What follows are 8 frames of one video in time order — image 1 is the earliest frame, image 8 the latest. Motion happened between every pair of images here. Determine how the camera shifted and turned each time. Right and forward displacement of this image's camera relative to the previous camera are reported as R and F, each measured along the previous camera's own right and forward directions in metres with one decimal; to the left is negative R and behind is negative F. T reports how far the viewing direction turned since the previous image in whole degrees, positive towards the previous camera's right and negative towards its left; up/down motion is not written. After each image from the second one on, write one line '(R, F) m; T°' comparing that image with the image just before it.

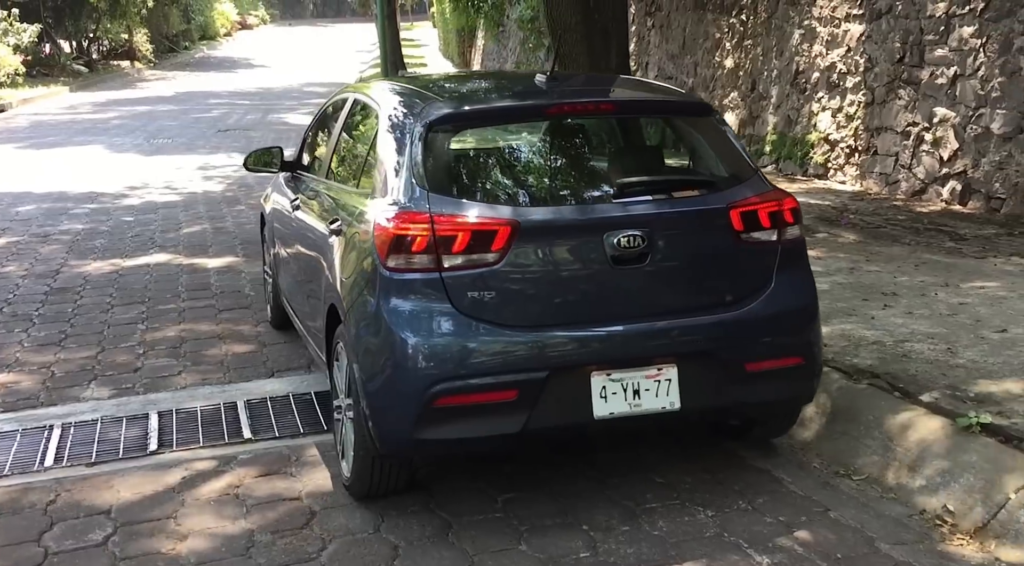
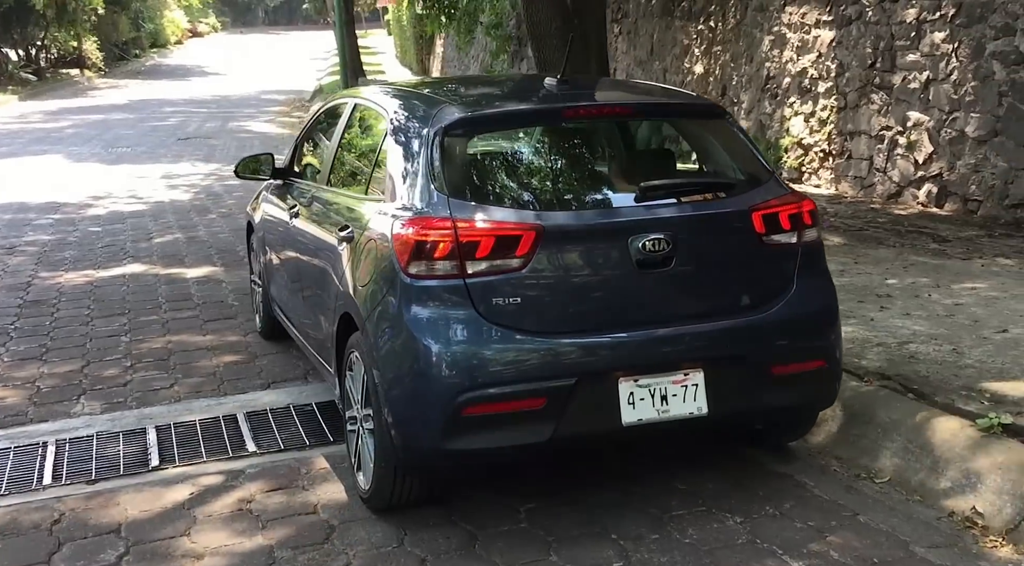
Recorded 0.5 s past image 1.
(-0.3, +0.1) m; +2°
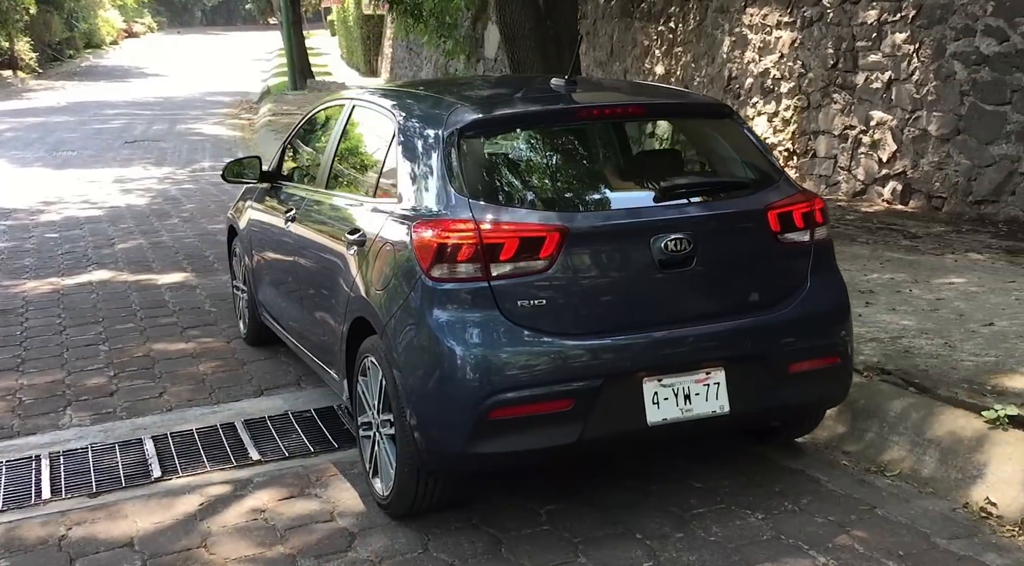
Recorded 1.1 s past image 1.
(-0.3, 0.0) m; +3°
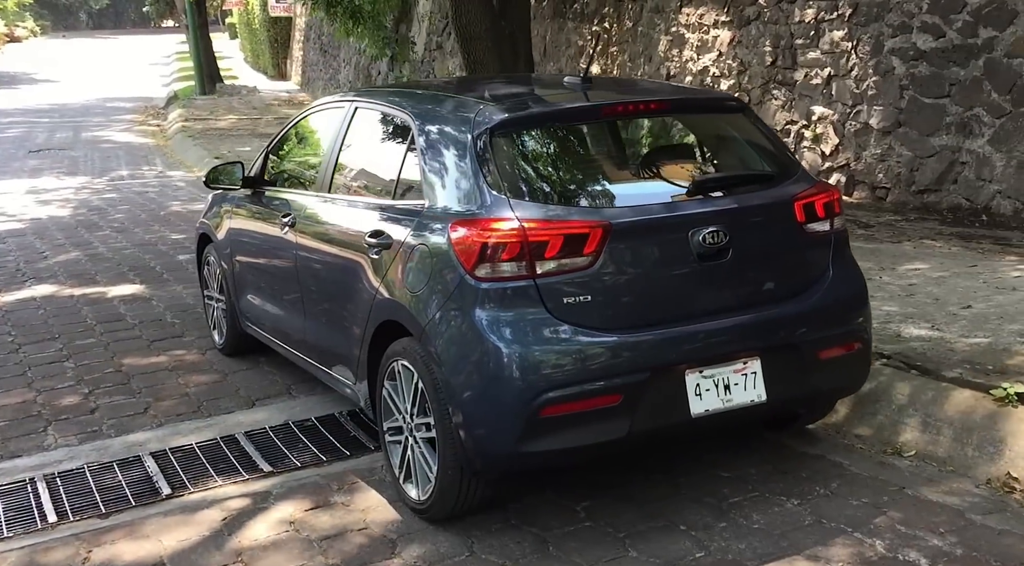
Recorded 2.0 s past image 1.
(-0.5, 0.0) m; +5°
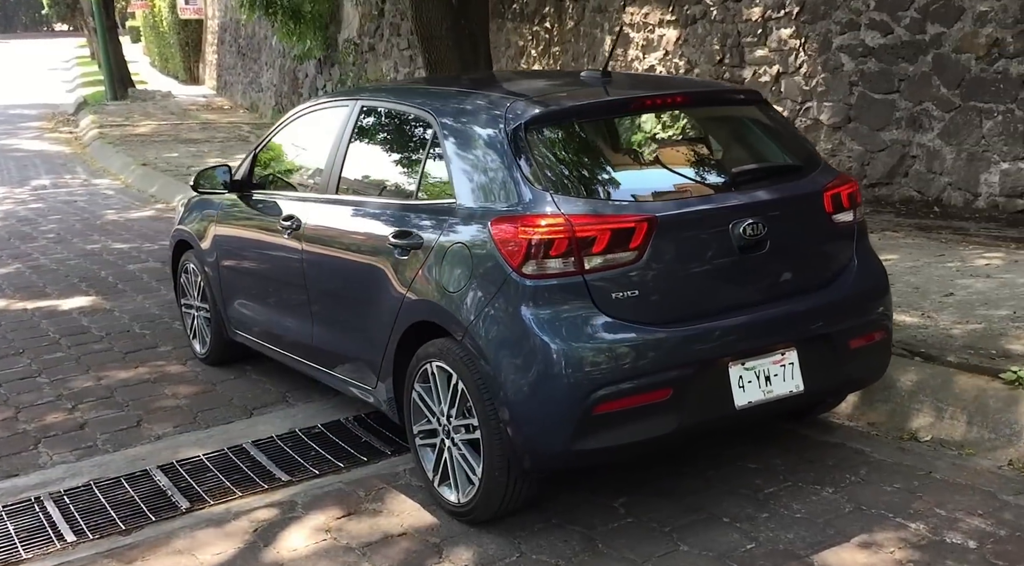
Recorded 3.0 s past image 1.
(-0.5, 0.0) m; +5°
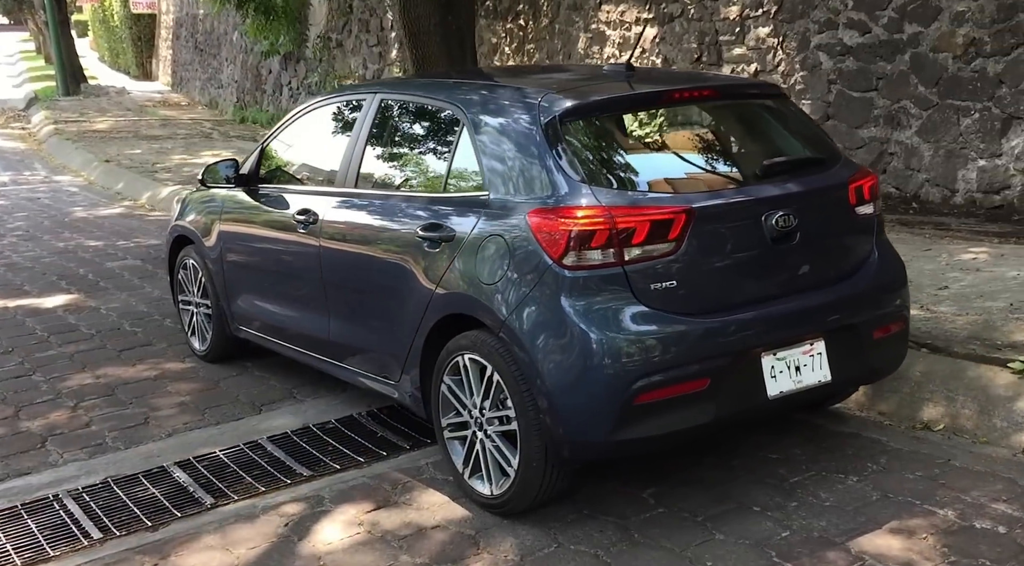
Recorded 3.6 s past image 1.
(-0.3, 0.0) m; +3°
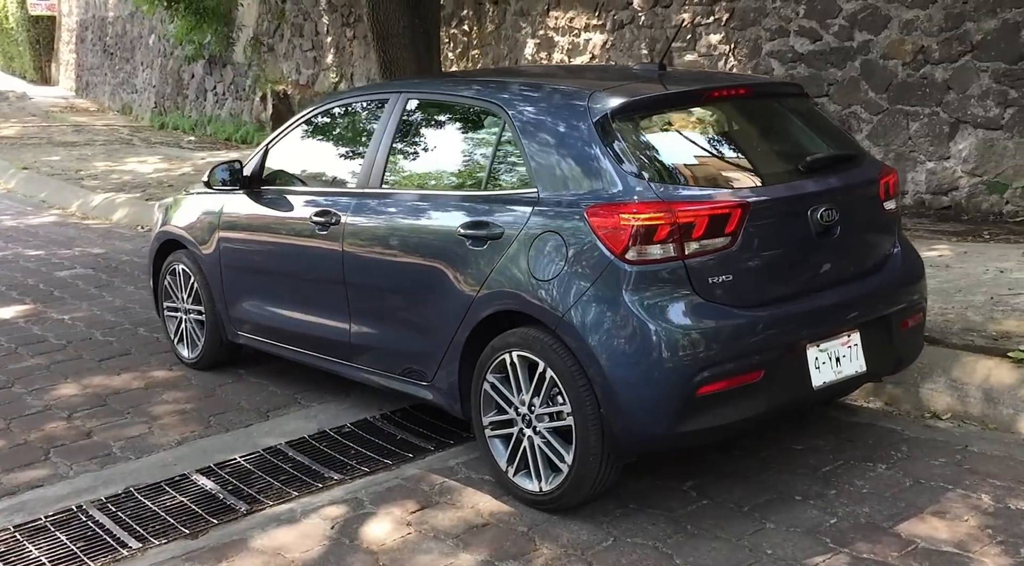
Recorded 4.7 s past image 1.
(-0.6, 0.0) m; +5°
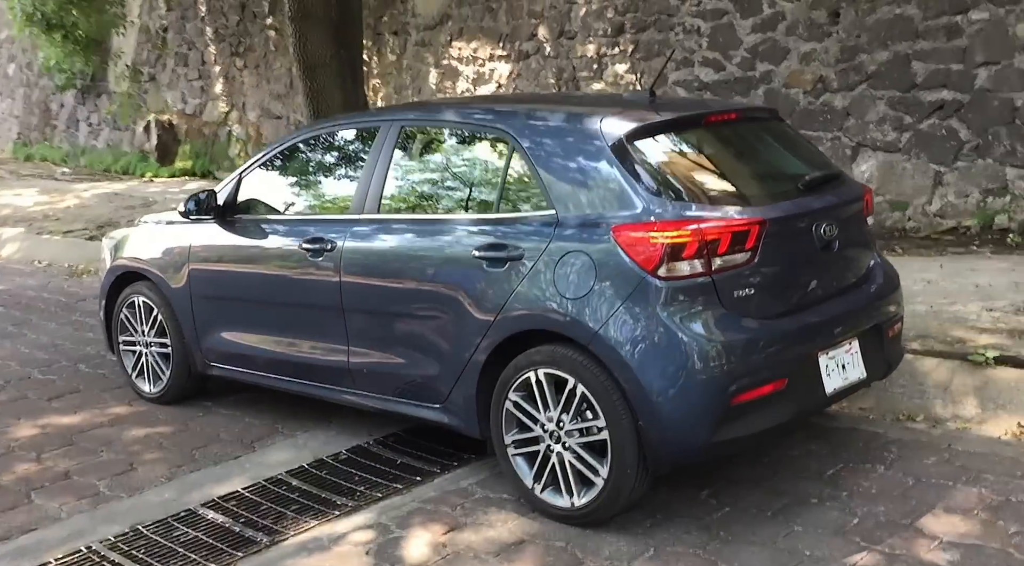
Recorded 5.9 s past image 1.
(-0.7, 0.0) m; +8°
